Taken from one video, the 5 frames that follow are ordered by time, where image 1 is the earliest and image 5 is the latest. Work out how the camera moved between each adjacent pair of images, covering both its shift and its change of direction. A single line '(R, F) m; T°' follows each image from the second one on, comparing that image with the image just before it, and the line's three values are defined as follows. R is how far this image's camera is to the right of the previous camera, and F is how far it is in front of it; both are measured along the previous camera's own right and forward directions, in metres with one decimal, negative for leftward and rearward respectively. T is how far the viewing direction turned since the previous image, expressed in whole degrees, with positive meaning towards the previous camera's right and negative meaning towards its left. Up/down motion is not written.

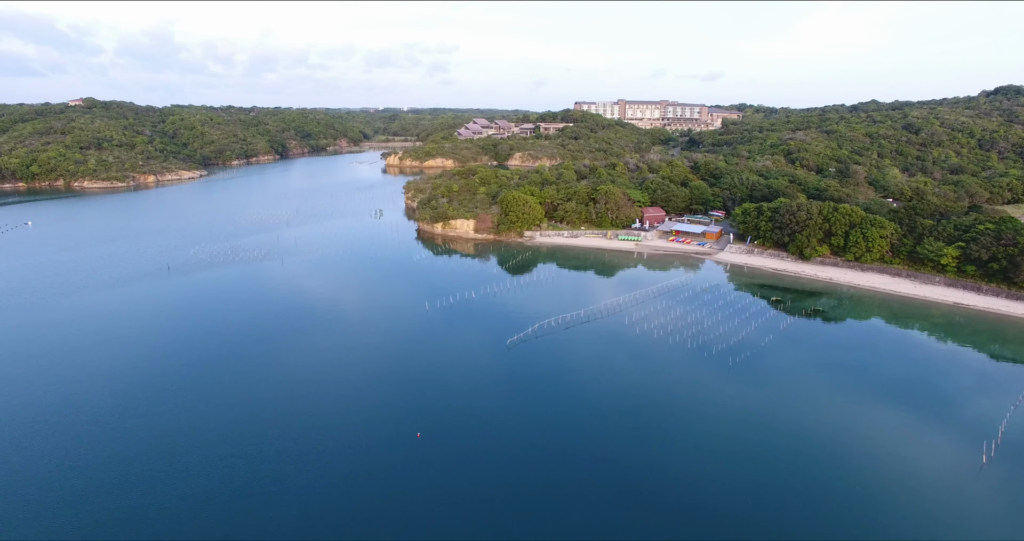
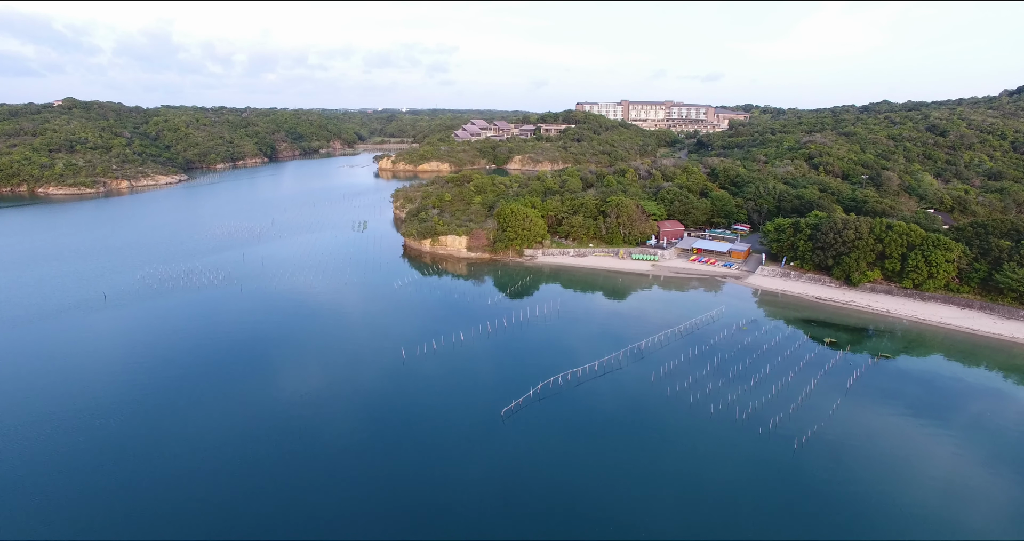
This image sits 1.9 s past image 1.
(+0.2, +6.4) m; 0°
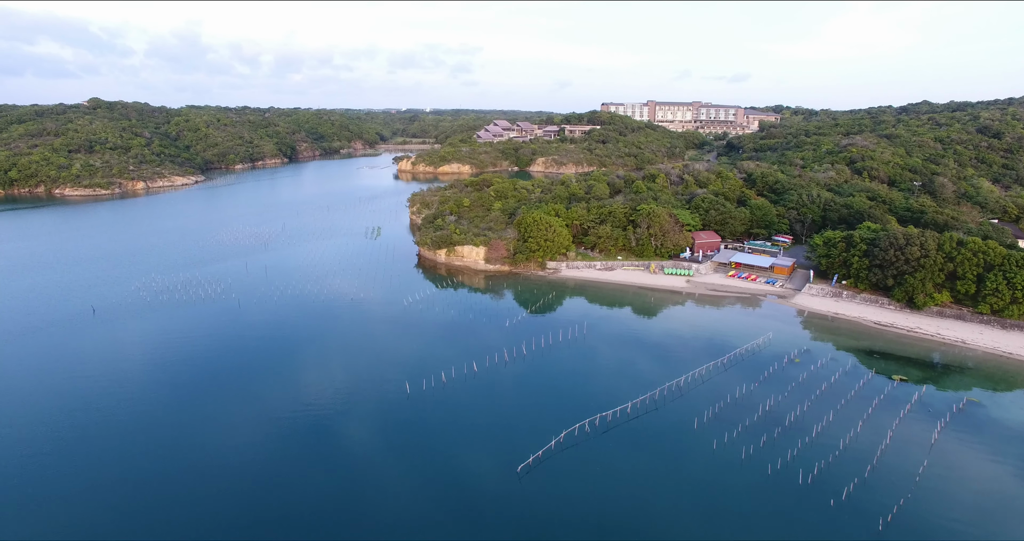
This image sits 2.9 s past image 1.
(0.0, +3.4) m; -2°
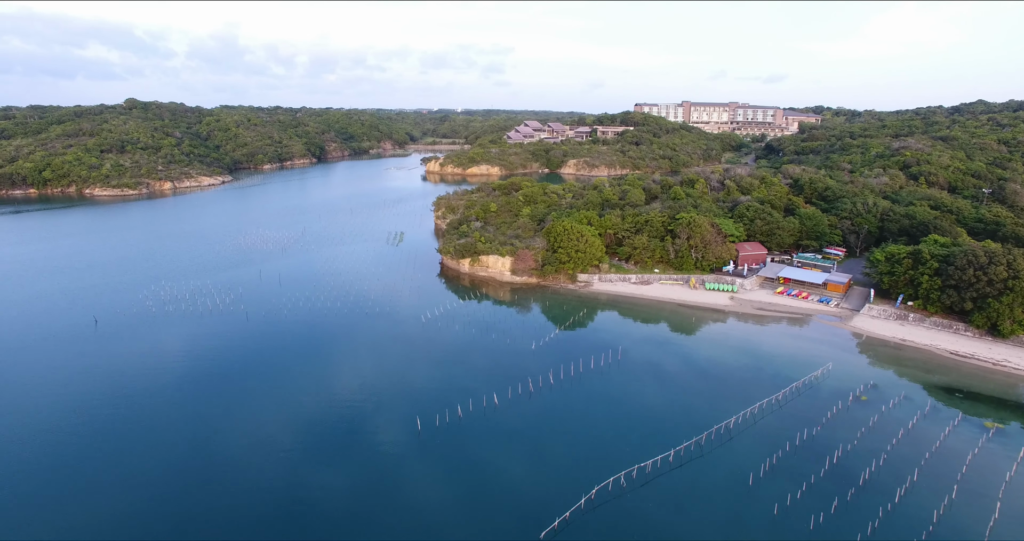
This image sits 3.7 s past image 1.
(+0.1, +2.8) m; -3°
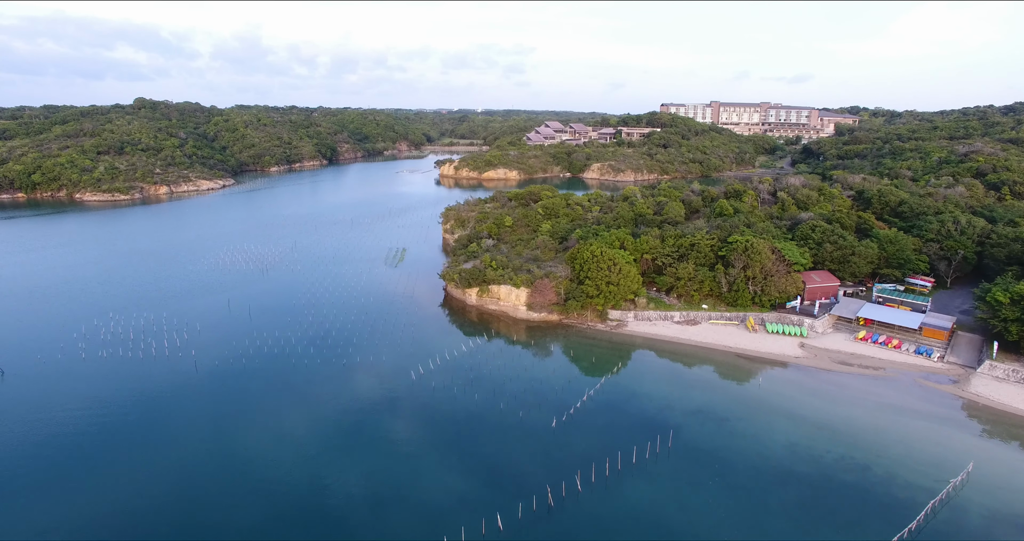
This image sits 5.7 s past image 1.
(+0.2, +7.0) m; -2°
